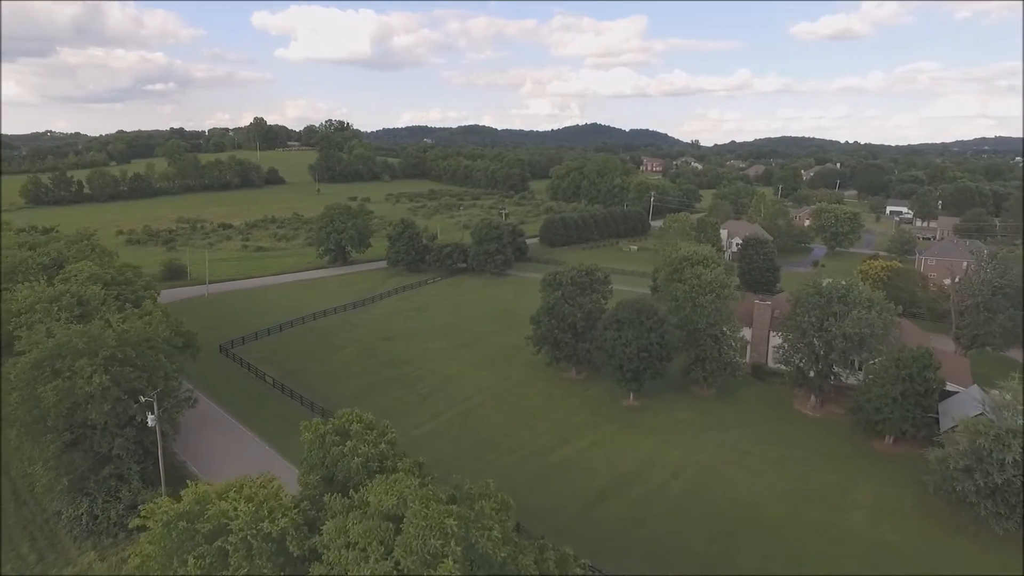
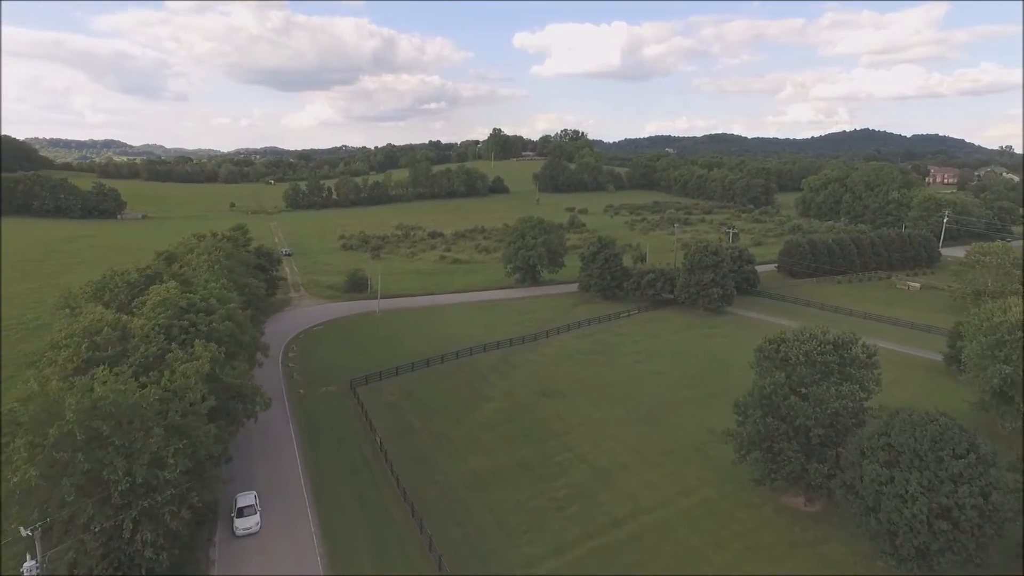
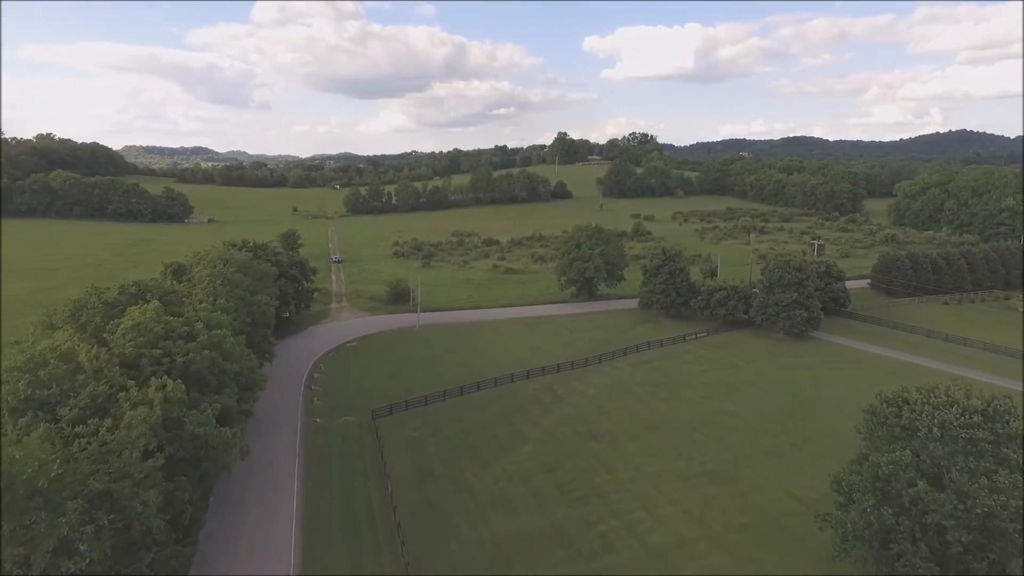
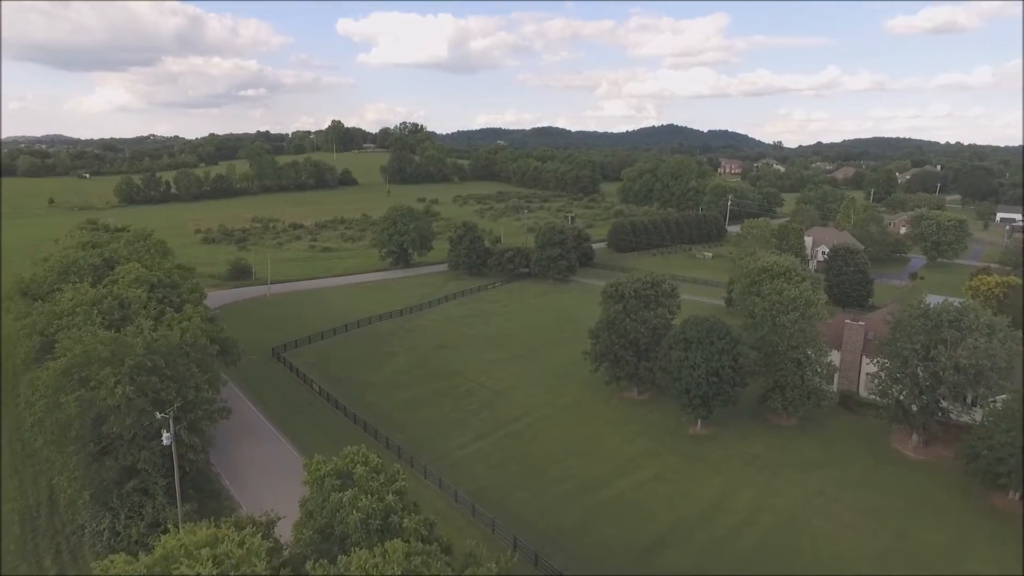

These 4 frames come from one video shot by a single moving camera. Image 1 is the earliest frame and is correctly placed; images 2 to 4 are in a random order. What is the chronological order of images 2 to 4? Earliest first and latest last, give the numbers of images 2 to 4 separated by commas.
4, 2, 3
